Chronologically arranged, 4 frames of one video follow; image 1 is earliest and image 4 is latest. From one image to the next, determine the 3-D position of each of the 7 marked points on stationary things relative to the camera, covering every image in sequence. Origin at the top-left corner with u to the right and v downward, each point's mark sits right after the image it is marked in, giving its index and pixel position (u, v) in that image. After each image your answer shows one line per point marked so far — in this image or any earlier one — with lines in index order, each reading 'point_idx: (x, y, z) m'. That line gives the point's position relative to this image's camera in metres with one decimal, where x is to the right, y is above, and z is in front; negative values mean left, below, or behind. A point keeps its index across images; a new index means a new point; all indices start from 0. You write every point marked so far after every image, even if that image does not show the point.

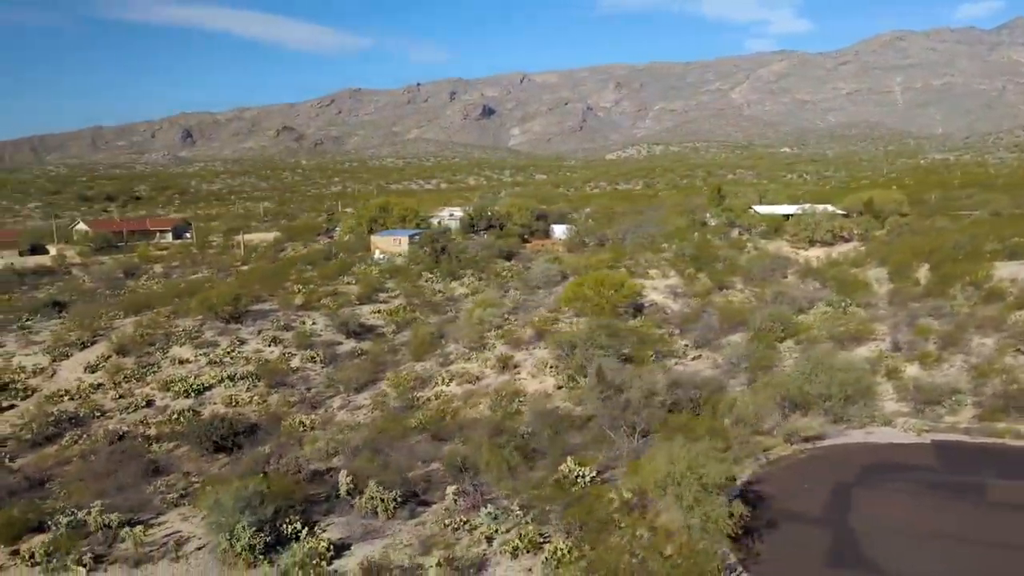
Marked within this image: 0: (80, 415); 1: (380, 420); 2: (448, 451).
0: (-10.7, -3.1, +19.8) m
1: (-3.3, -3.1, +19.3) m
2: (-1.4, -3.2, +16.6) m
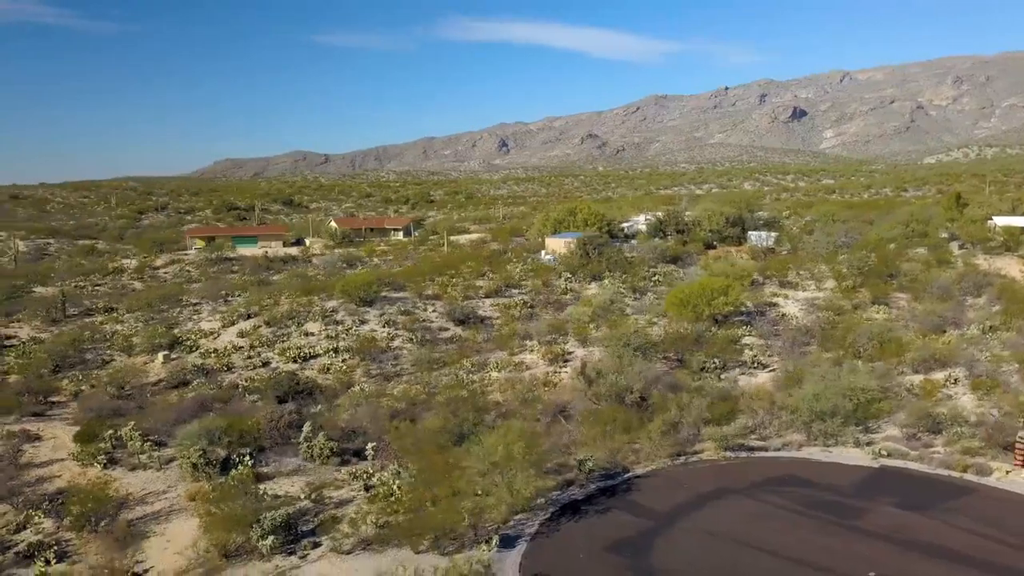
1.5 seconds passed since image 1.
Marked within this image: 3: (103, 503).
0: (-9.4, -2.5, +25.2) m
1: (-2.7, -2.8, +22.0) m
2: (-1.9, -3.0, +18.9) m
3: (-6.9, -3.6, +13.6) m
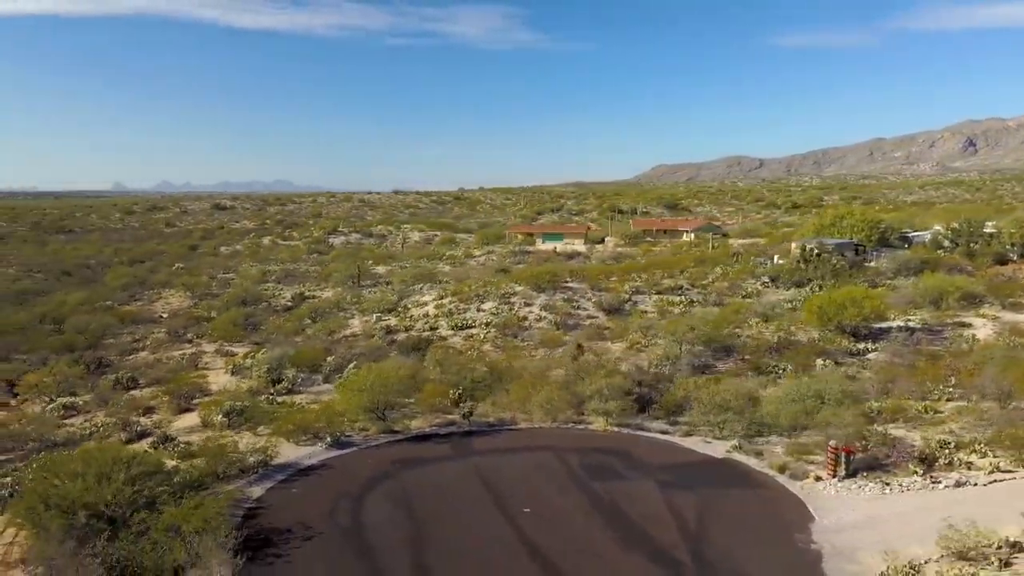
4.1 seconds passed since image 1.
0: (-4.7, -1.6, +32.2) m
1: (-0.5, -2.3, +26.2) m
2: (-1.3, -2.4, +23.1) m
3: (-8.3, -2.6, +21.0) m
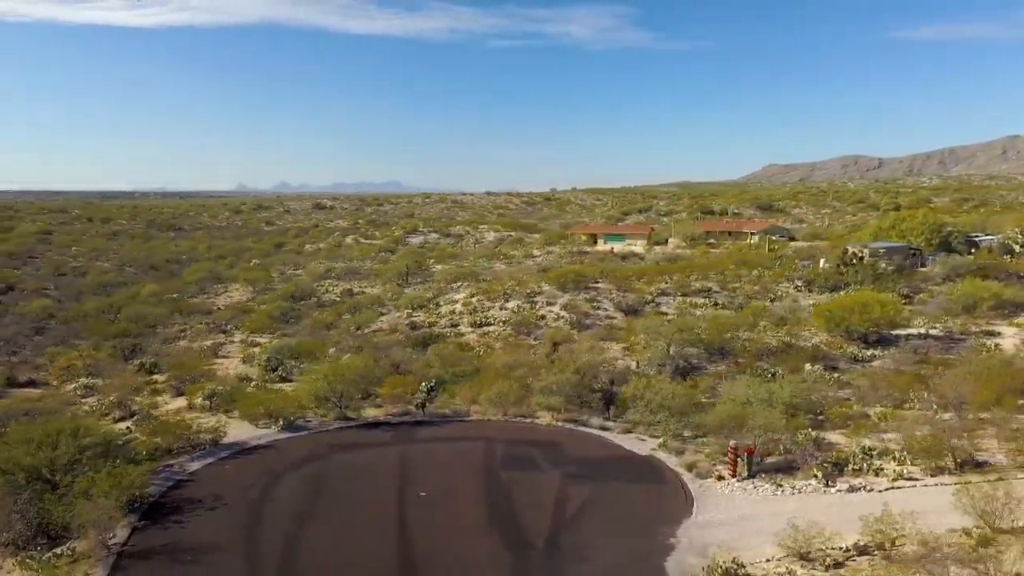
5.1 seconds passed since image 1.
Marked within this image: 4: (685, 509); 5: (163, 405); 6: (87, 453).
0: (-3.9, -1.5, +33.4) m
1: (-0.4, -2.3, +26.9) m
2: (-1.7, -2.4, +23.9) m
3: (-8.9, -2.4, +22.7) m
4: (+2.7, -3.5, +12.5) m
5: (-8.6, -2.9, +20.0) m
6: (-7.3, -2.9, +13.9) m
